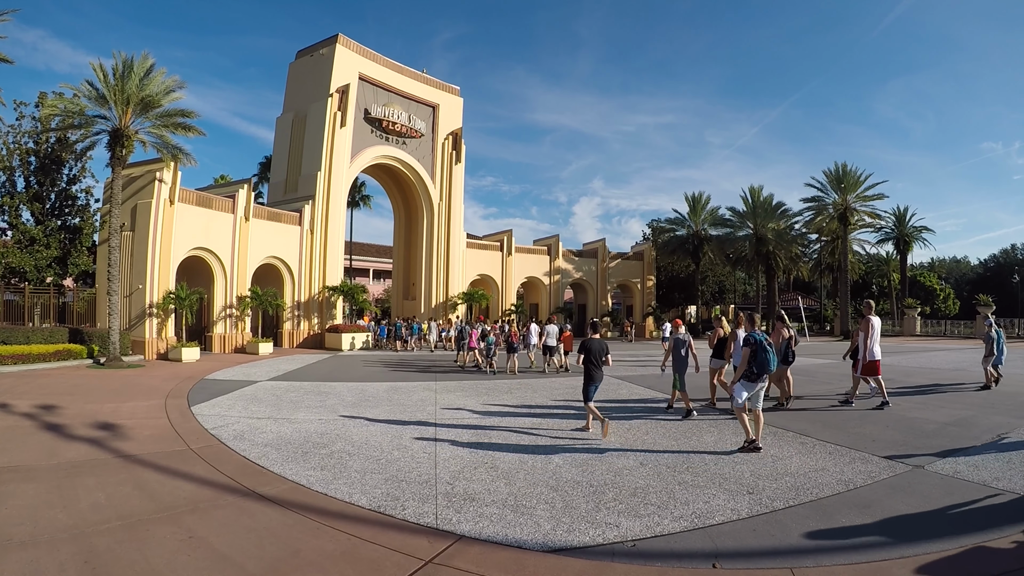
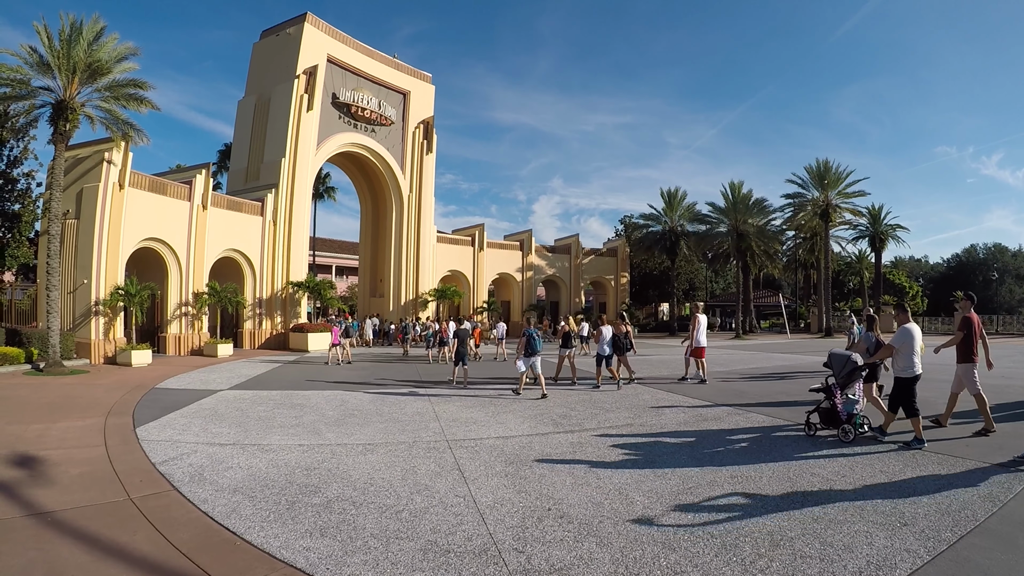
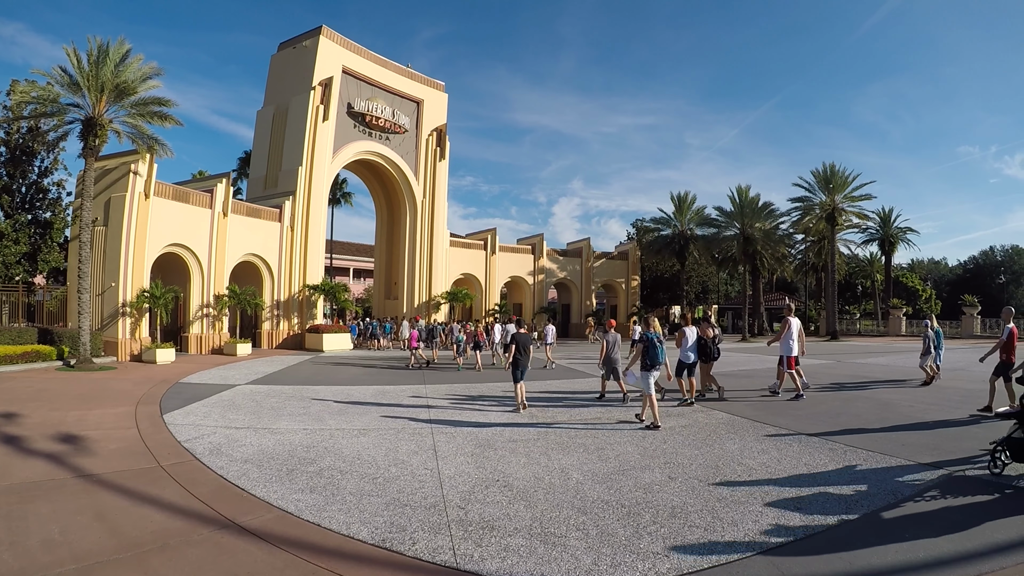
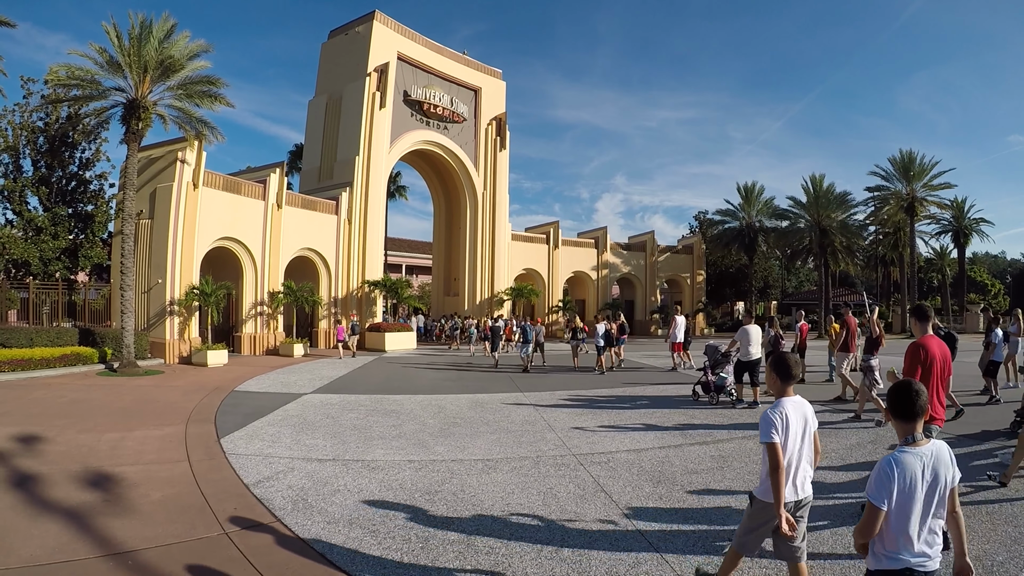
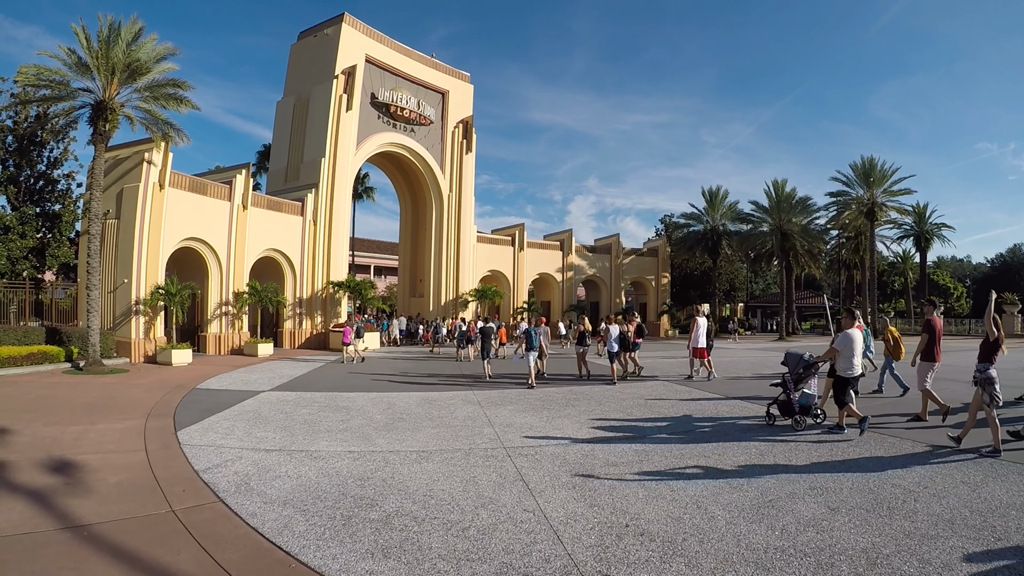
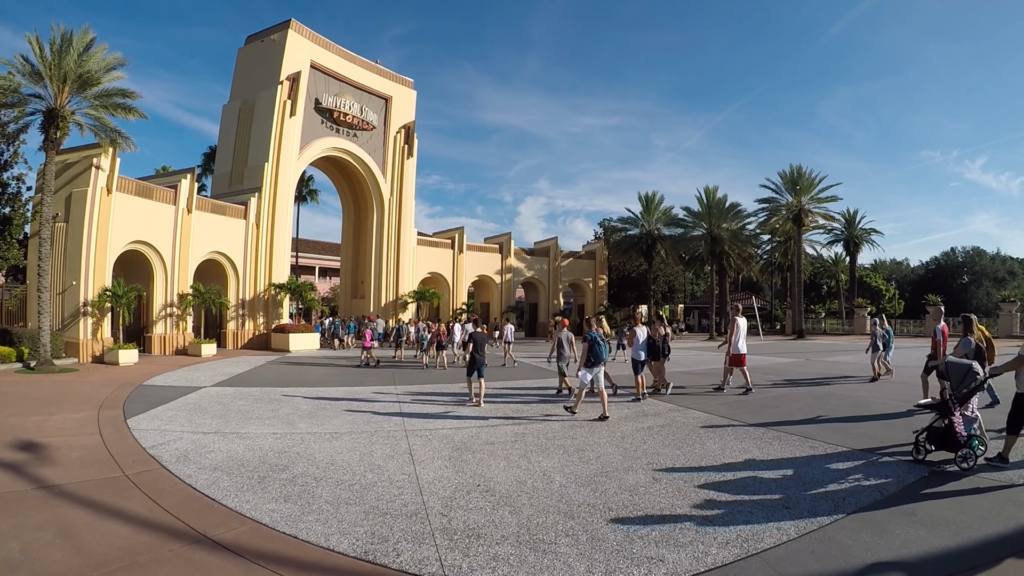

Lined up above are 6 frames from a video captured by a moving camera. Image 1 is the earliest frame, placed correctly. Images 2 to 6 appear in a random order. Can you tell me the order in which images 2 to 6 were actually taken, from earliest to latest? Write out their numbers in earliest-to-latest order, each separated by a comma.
3, 6, 2, 5, 4
